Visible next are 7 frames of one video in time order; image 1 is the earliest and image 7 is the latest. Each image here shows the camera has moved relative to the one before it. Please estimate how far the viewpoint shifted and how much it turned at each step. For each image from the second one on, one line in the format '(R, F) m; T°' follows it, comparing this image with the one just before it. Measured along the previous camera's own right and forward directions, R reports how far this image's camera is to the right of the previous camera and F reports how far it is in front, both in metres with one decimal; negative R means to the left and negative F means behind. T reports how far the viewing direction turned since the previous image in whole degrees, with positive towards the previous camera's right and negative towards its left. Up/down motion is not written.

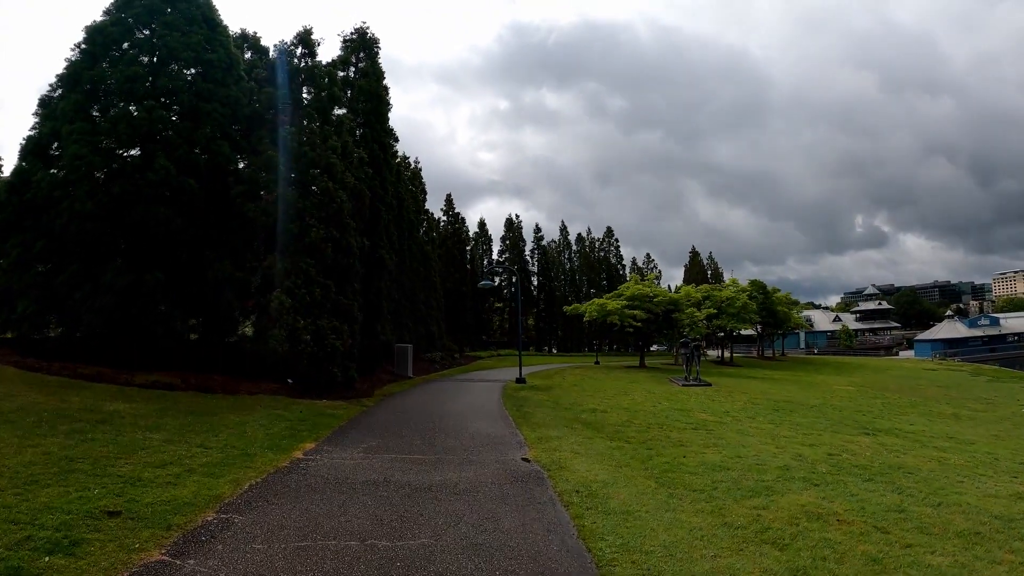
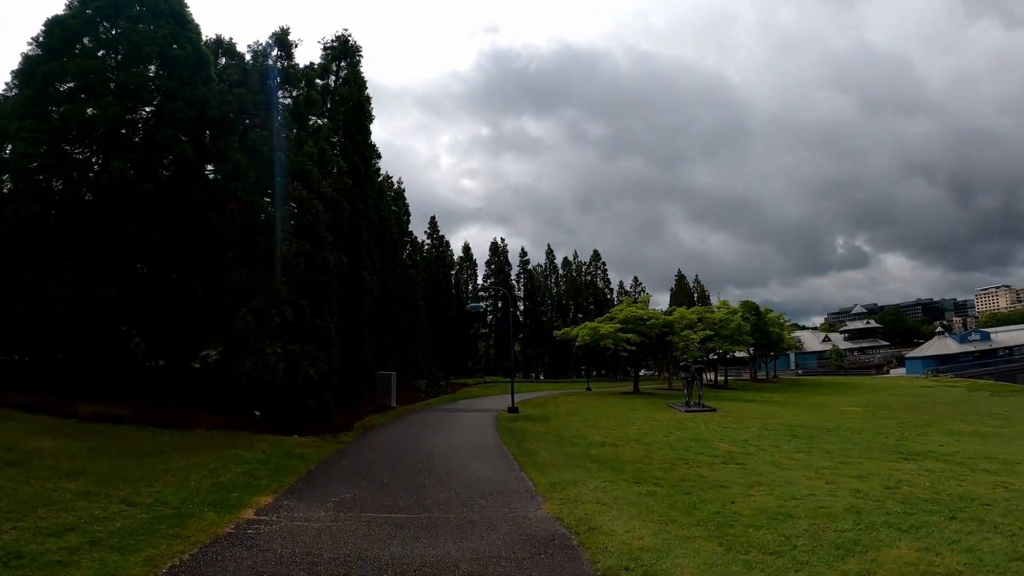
(-0.3, +1.8) m; +2°
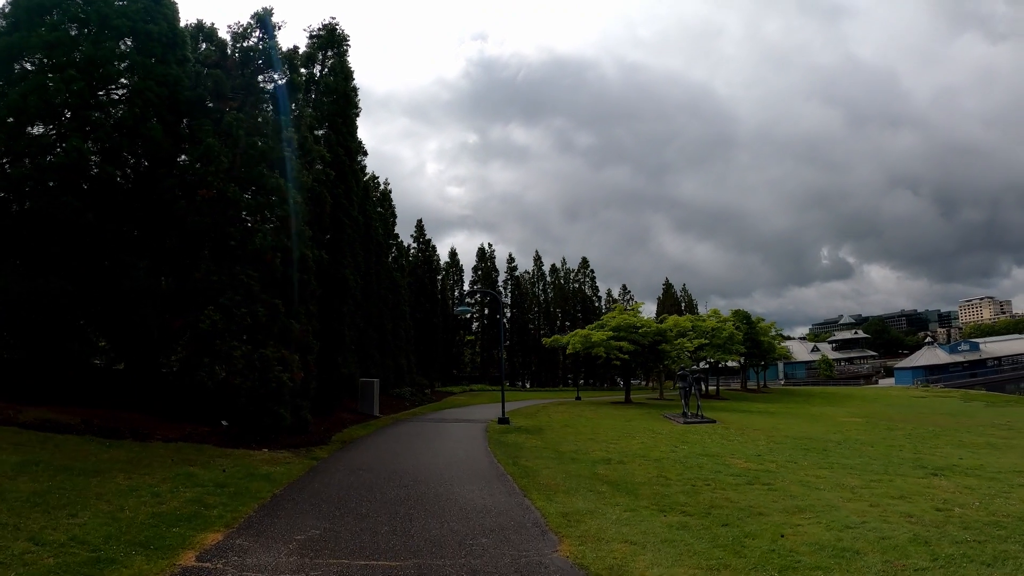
(-0.3, +1.4) m; +1°
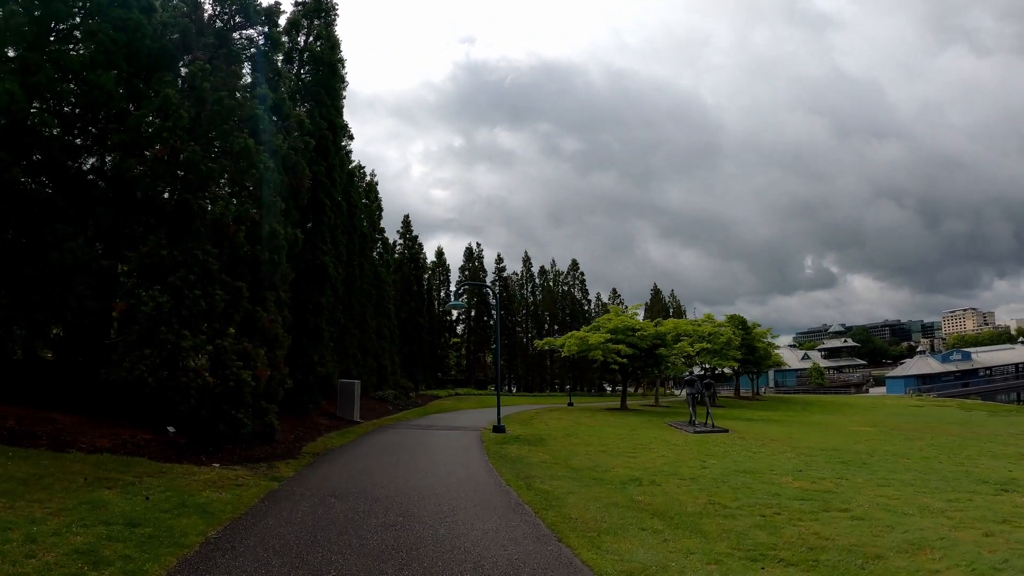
(-0.5, +2.3) m; +2°
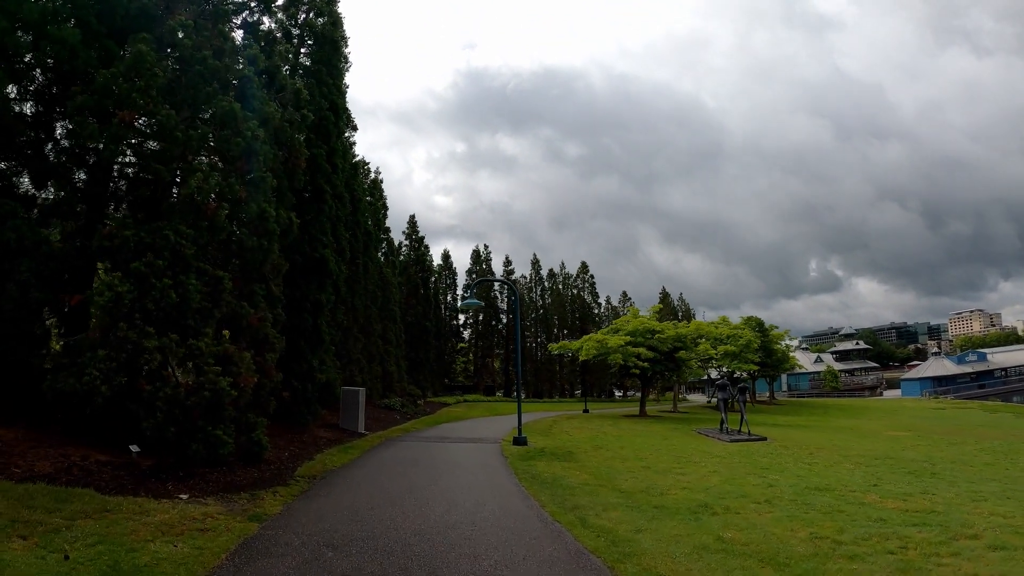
(-0.5, +2.0) m; 0°
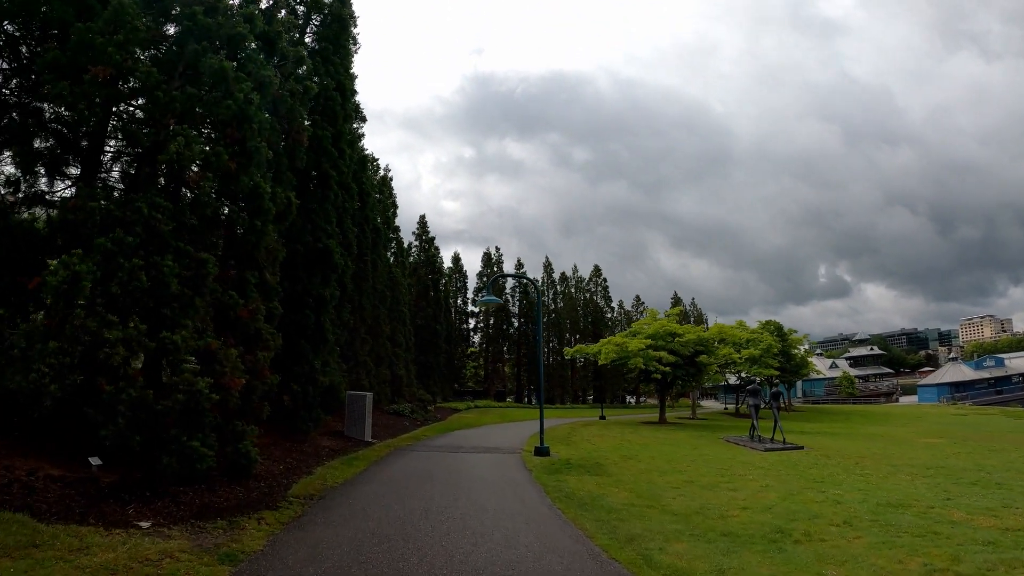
(-0.4, +1.5) m; -1°
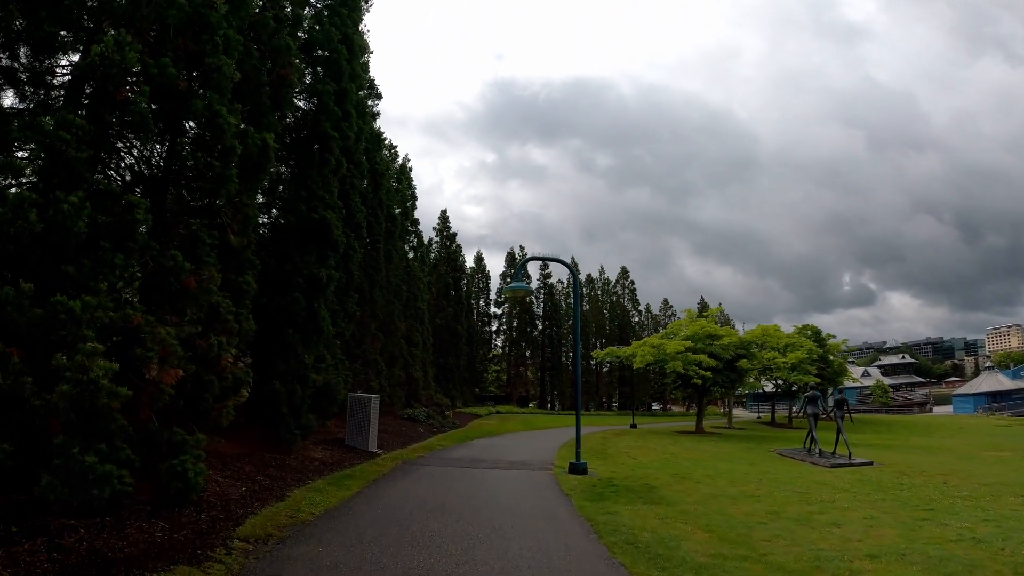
(-0.2, +2.5) m; -2°
